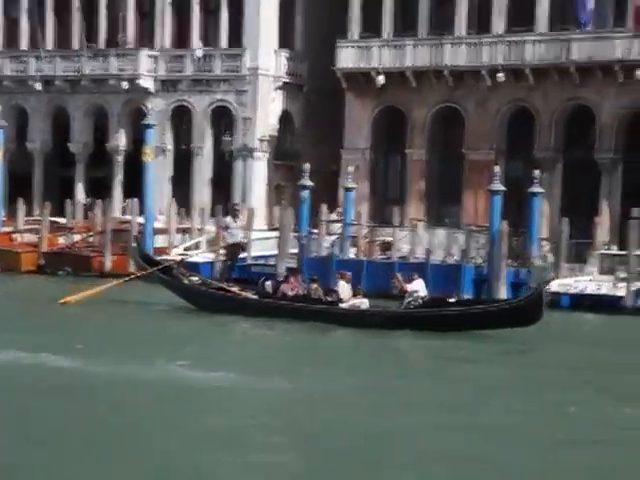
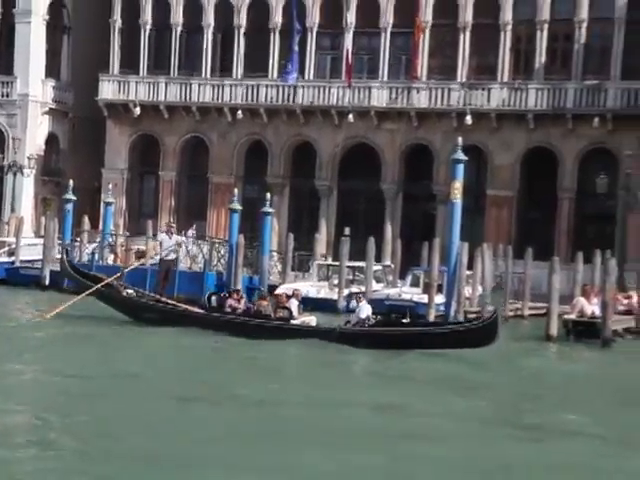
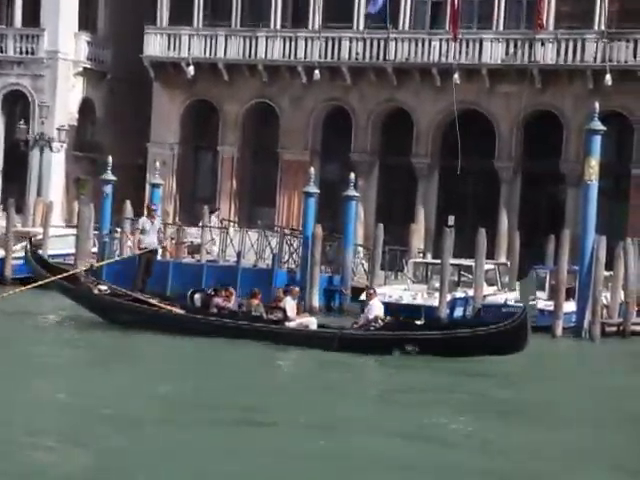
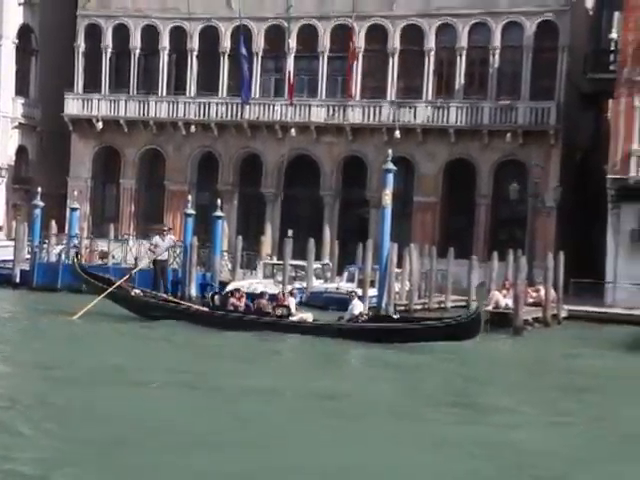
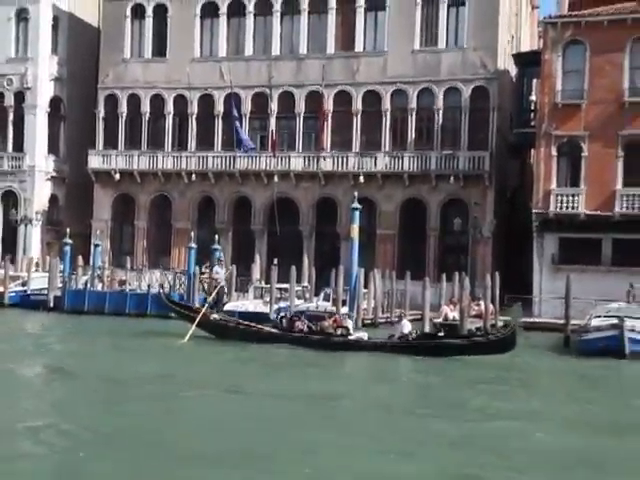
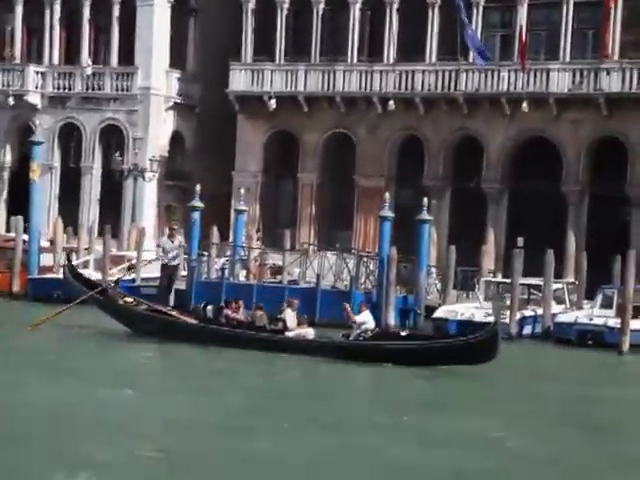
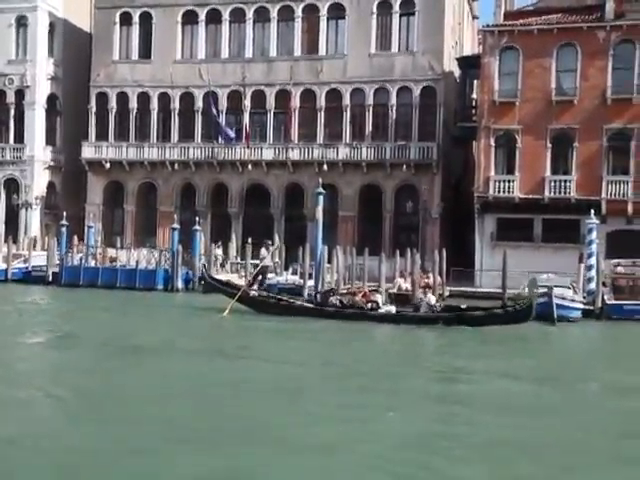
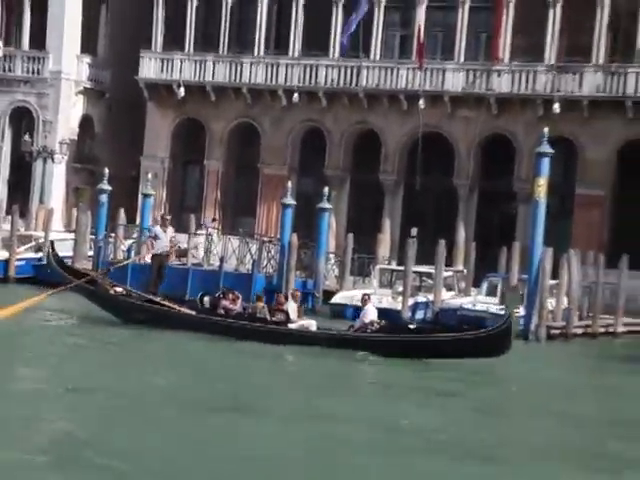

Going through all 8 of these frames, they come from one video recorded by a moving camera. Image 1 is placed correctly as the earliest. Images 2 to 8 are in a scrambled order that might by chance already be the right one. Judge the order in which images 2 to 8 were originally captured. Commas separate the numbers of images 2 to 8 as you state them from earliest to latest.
6, 3, 8, 2, 4, 5, 7
